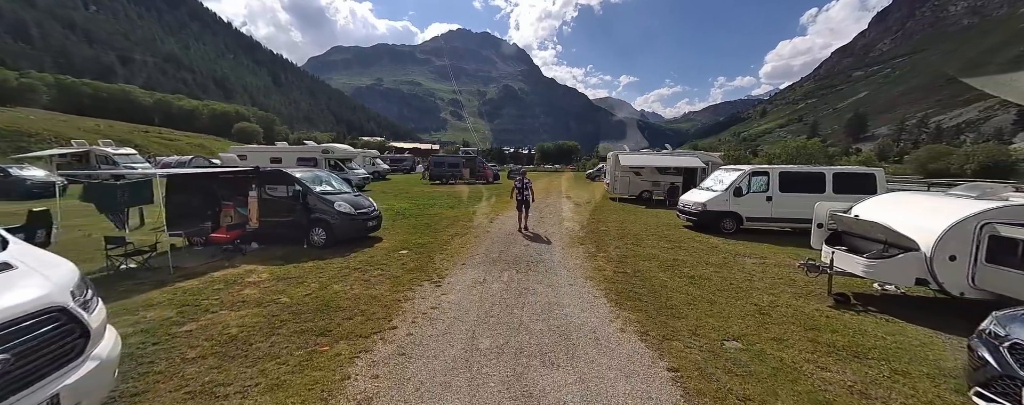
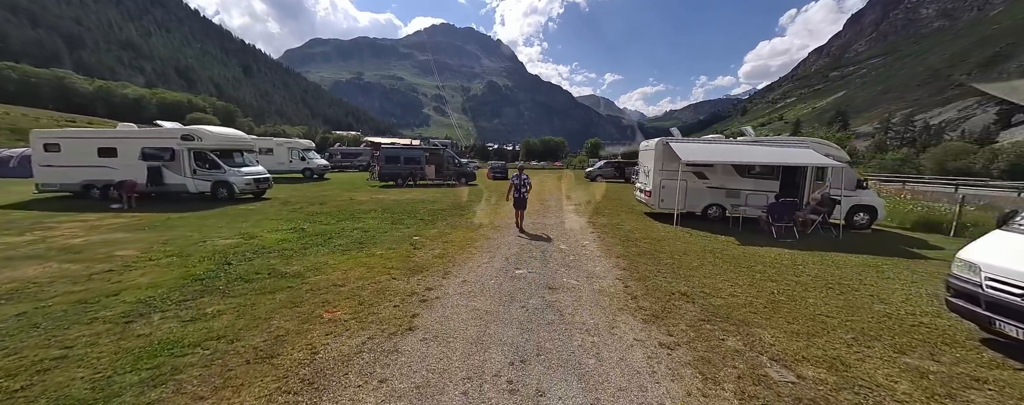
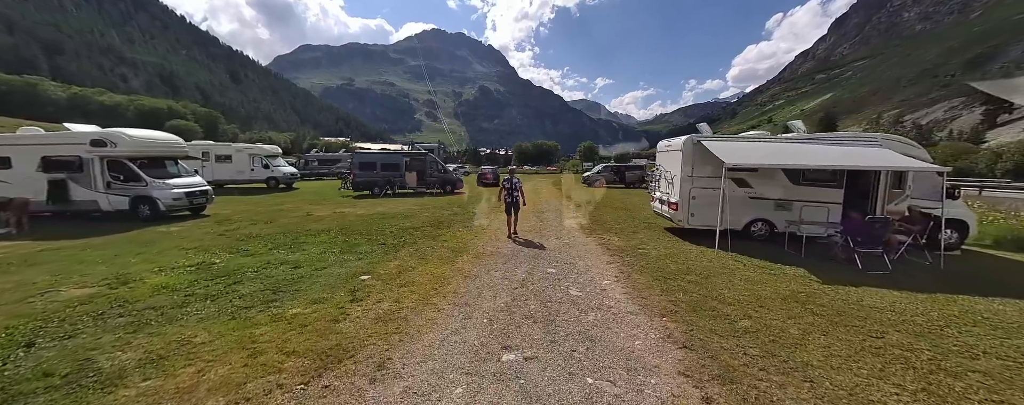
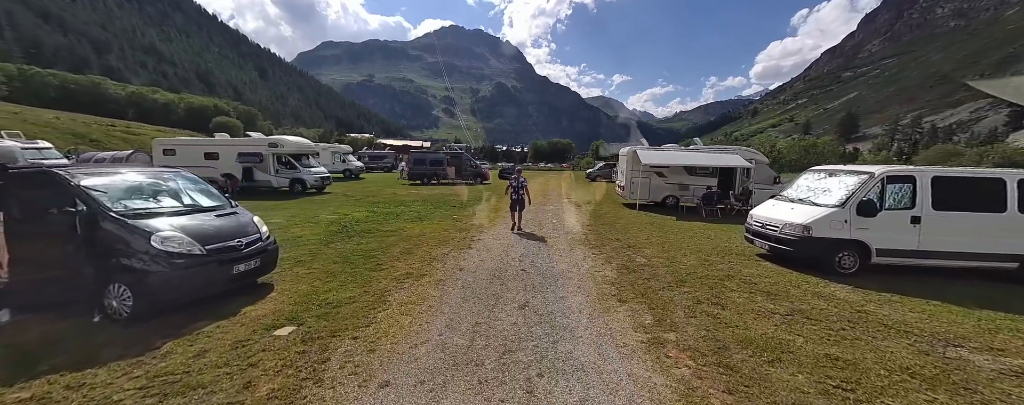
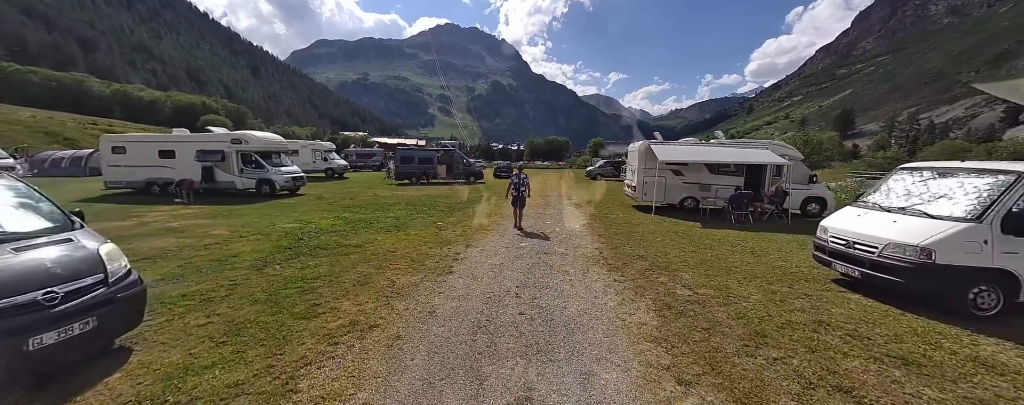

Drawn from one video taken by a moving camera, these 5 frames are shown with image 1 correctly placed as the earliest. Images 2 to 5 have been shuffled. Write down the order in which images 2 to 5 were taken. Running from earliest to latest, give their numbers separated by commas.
4, 5, 2, 3
